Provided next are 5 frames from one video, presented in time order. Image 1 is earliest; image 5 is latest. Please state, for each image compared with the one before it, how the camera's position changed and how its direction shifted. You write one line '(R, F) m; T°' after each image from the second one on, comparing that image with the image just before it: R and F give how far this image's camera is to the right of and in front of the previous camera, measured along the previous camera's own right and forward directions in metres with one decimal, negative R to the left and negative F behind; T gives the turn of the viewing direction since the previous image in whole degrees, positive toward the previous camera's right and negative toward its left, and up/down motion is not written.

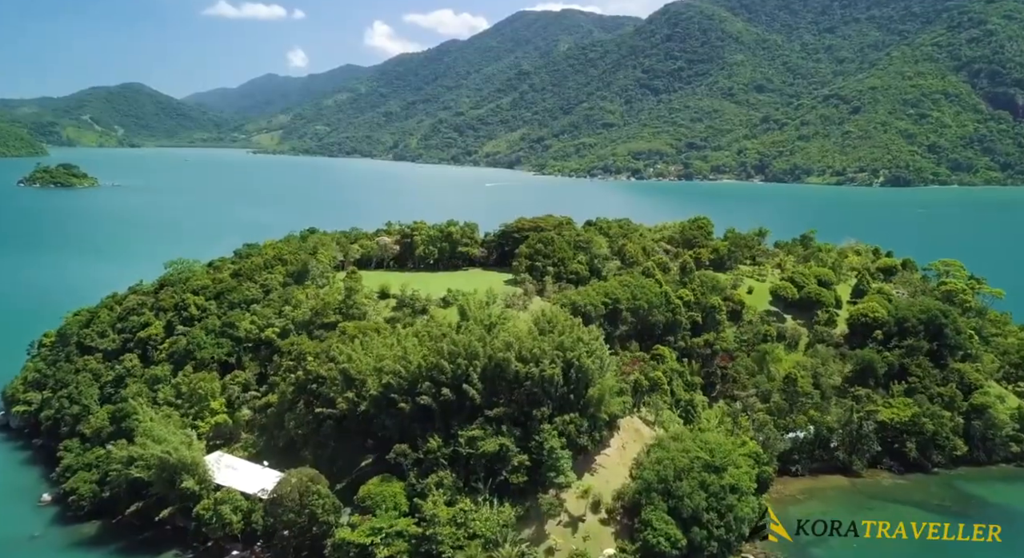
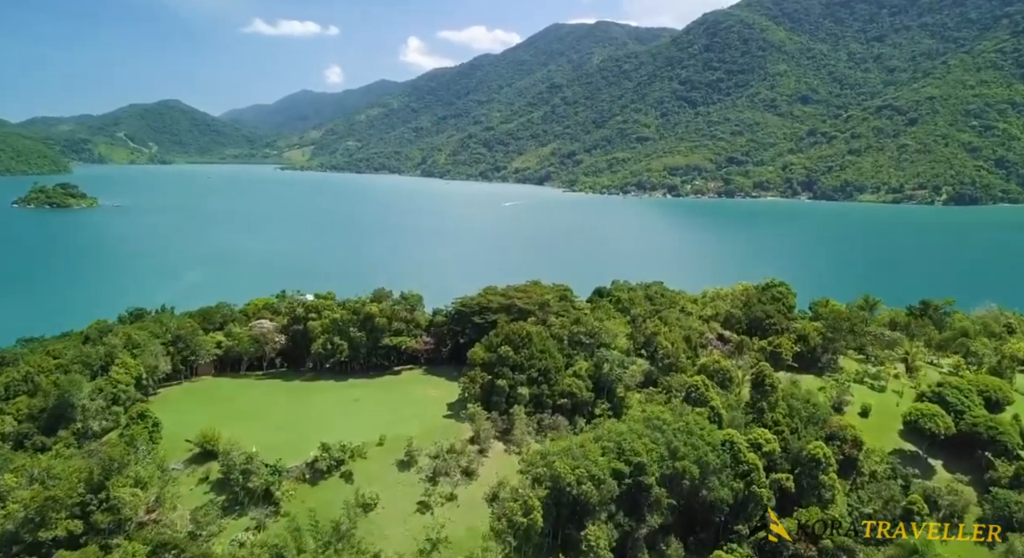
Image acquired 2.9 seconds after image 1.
(+3.2, +16.9) m; -3°
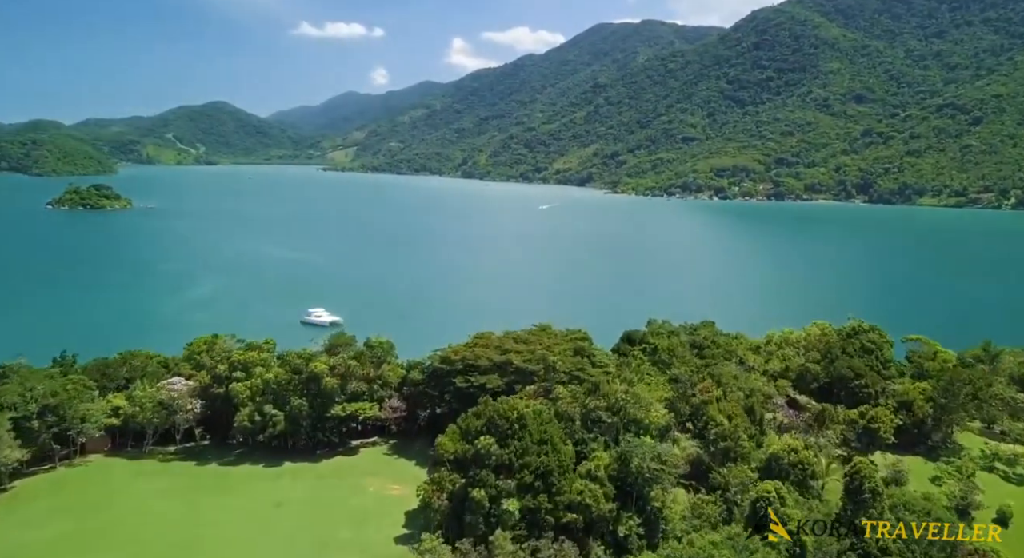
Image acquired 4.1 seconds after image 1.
(+1.4, +7.2) m; -4°
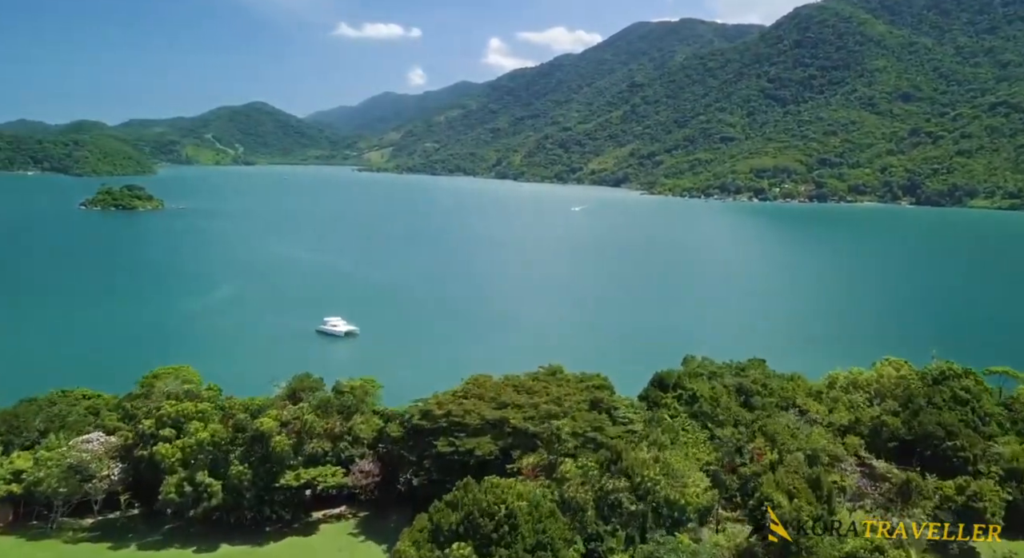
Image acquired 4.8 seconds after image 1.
(+0.9, +4.3) m; -3°
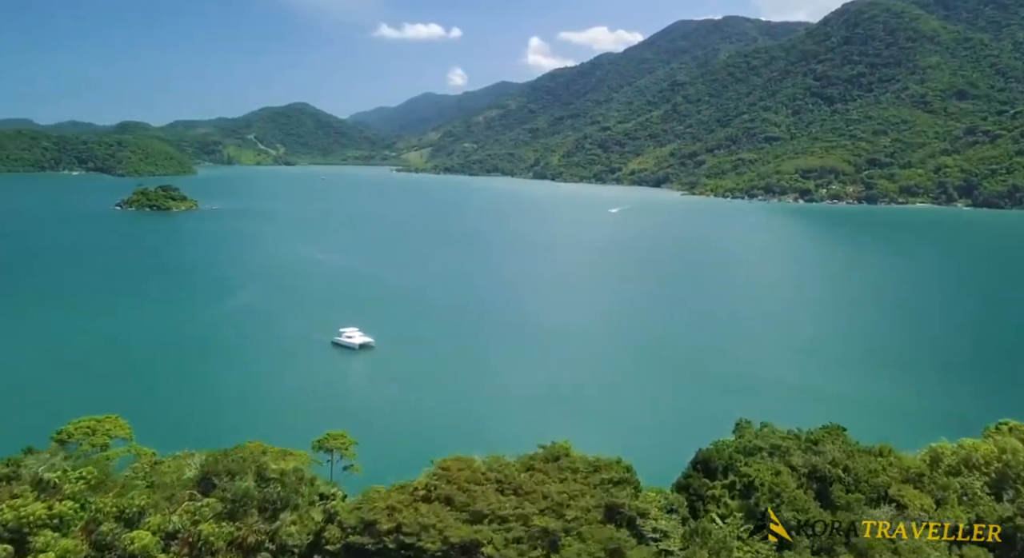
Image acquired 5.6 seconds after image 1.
(+1.0, +5.0) m; -3°
